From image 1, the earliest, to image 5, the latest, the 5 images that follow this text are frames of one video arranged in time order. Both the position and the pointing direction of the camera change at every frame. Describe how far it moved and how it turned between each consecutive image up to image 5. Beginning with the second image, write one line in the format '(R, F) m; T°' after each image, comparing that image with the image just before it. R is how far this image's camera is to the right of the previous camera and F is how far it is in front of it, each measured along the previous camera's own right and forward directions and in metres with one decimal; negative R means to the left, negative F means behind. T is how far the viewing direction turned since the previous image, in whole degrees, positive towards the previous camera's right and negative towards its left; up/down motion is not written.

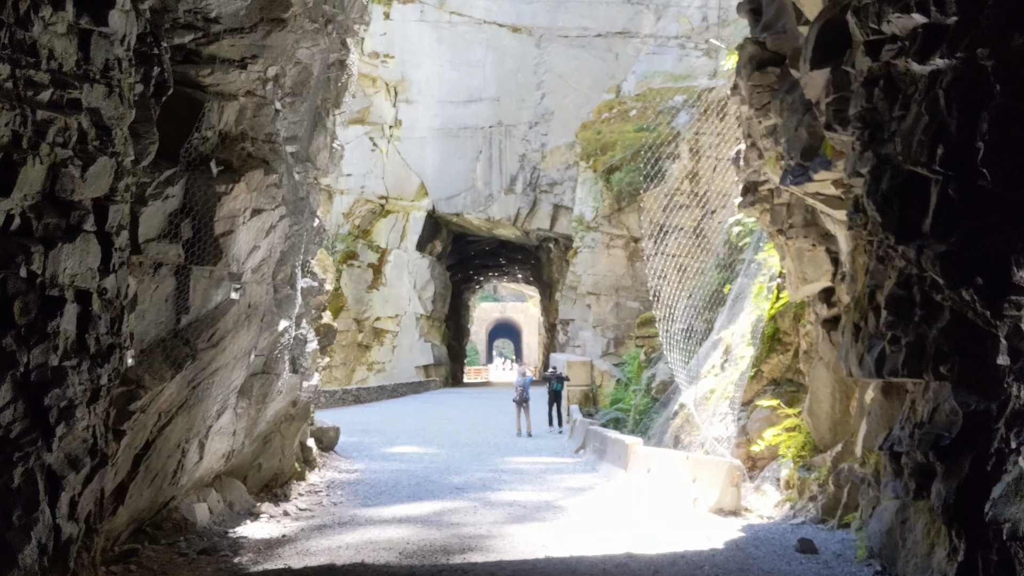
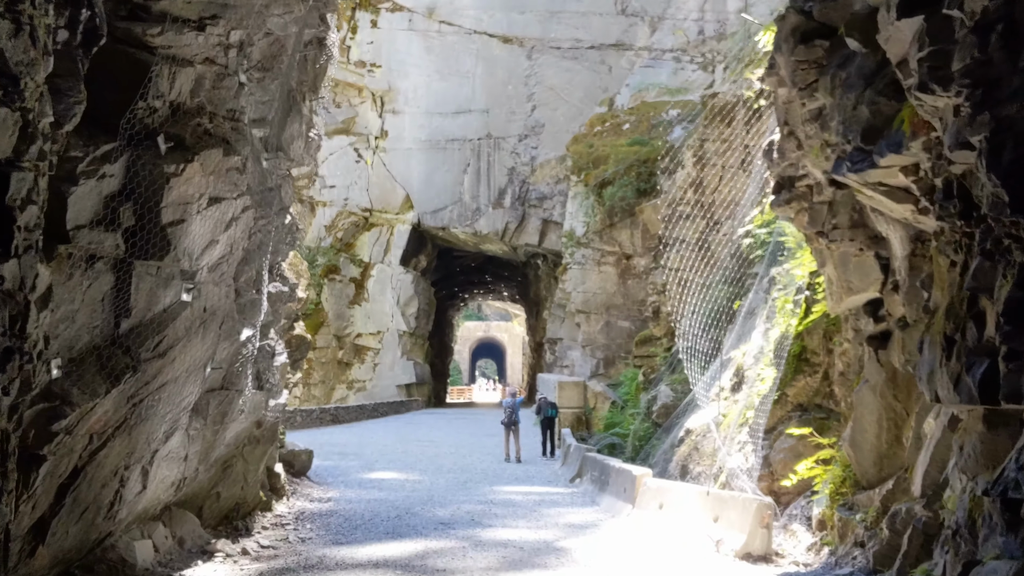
(-0.1, +1.0) m; +1°
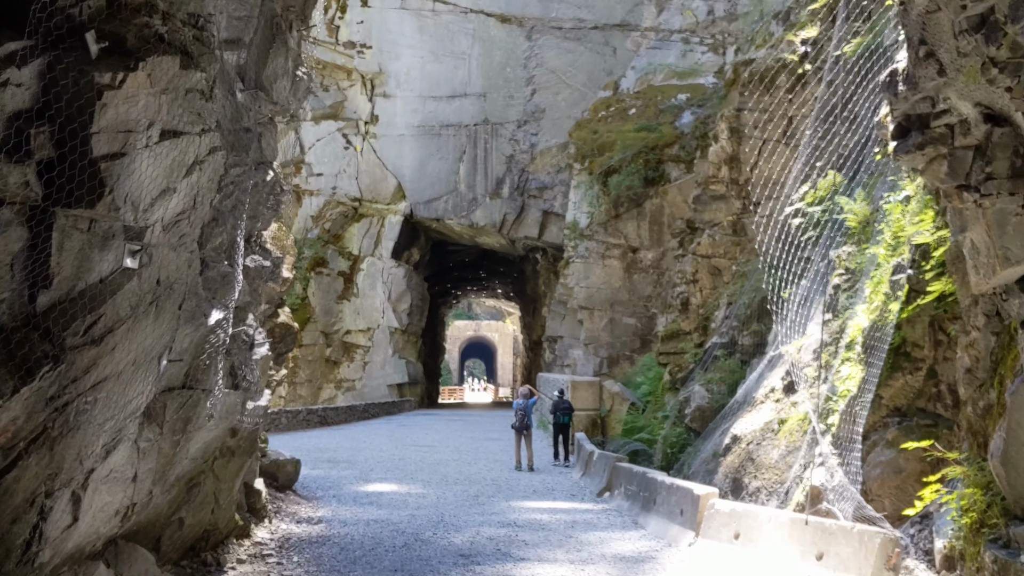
(-0.4, +1.6) m; +1°
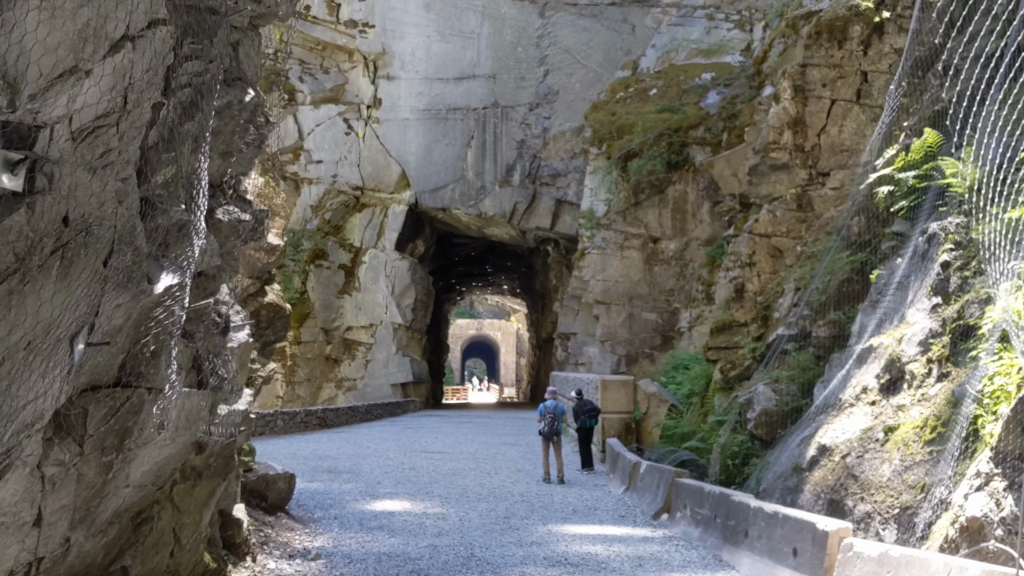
(-0.4, +1.7) m; 0°
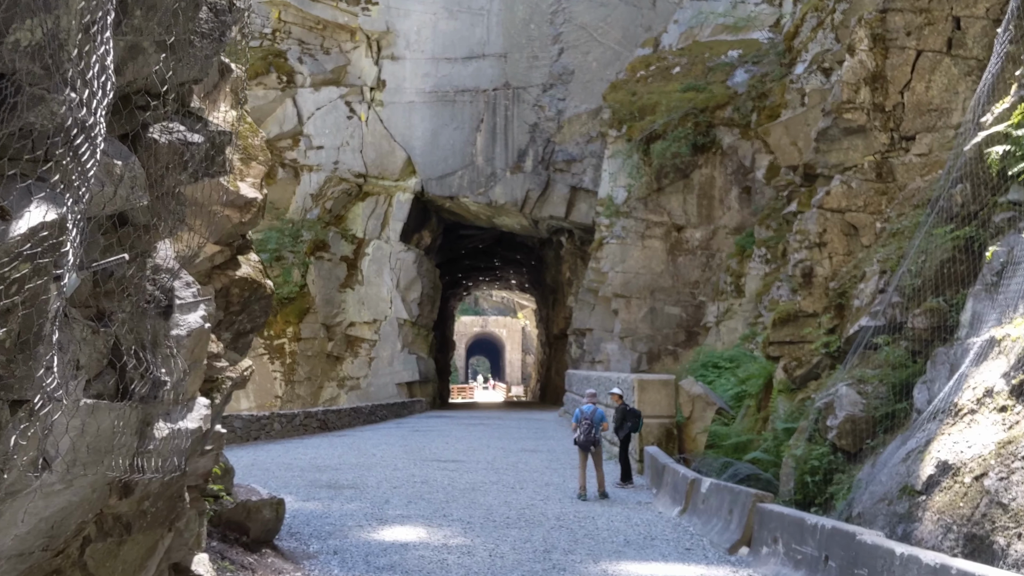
(-0.3, +1.6) m; 0°
